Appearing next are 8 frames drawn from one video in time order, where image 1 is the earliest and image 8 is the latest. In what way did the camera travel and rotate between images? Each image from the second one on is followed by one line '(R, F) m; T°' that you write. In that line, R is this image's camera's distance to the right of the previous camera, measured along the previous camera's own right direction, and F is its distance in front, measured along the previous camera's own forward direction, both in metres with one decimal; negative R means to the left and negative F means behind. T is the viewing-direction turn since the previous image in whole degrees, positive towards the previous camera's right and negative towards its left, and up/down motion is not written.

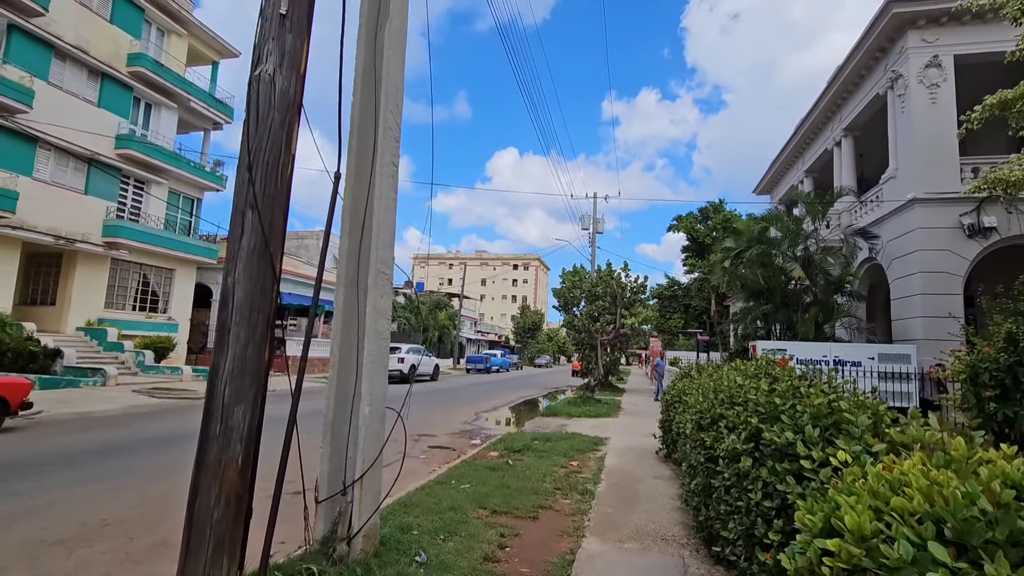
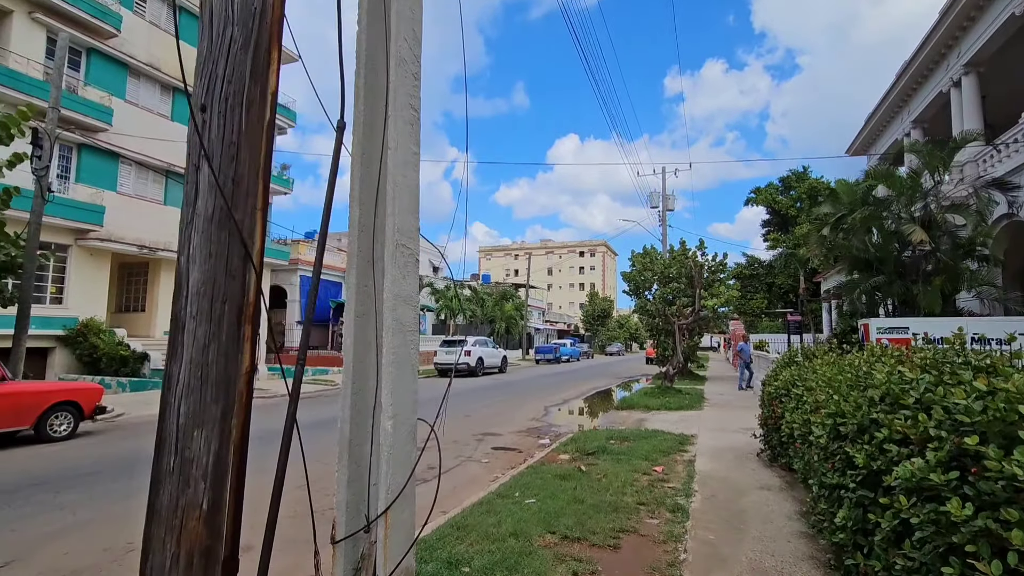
(0.0, +1.2) m; -8°
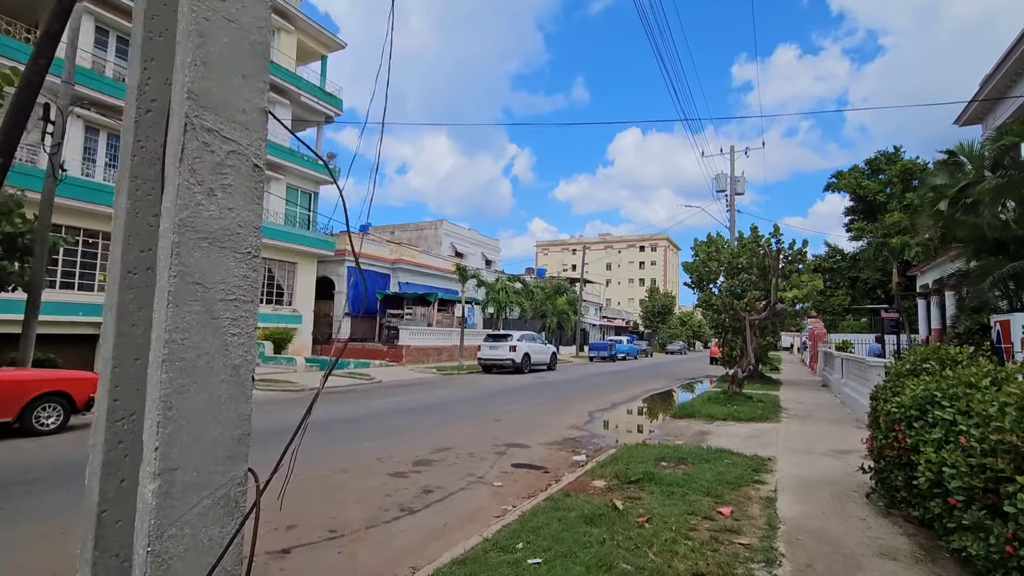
(+0.5, +1.9) m; -7°
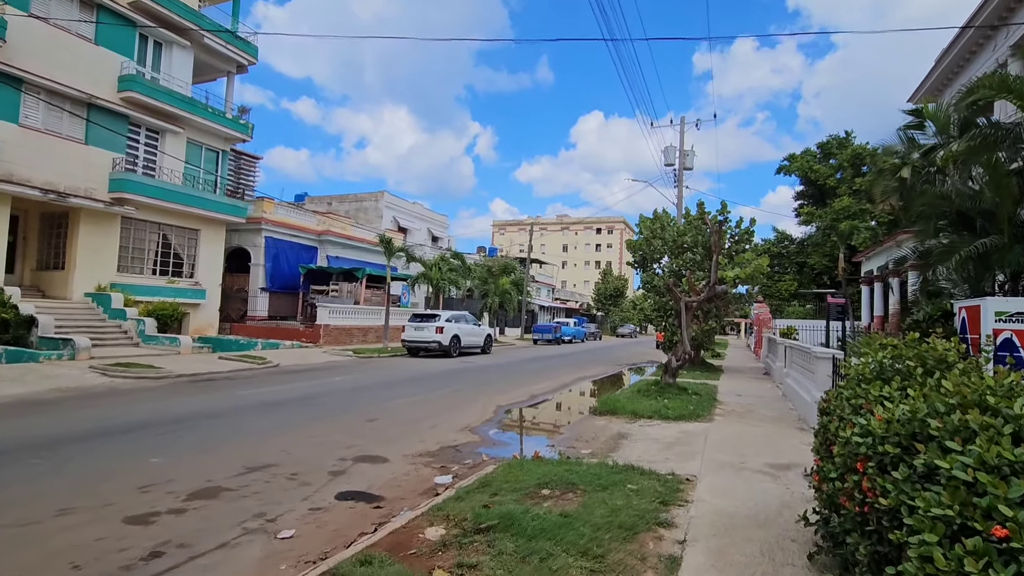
(+1.5, +2.3) m; +4°
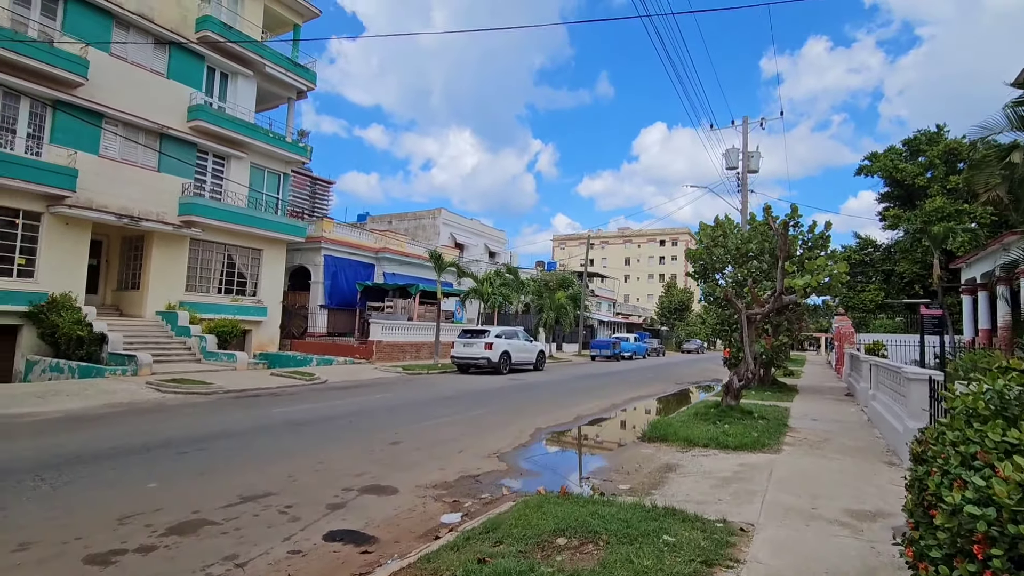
(+0.5, +0.9) m; -7°
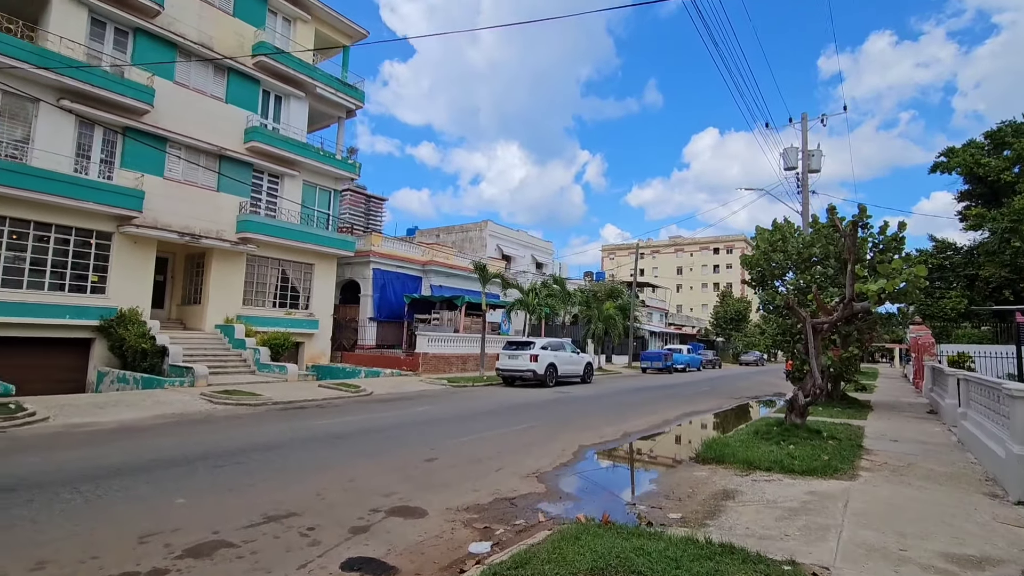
(+0.2, +0.5) m; -6°
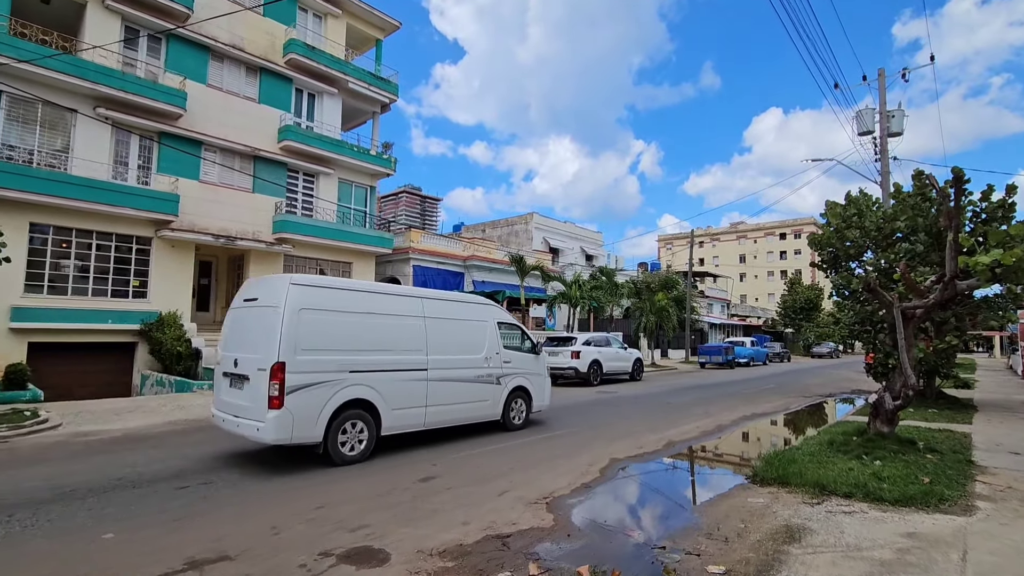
(+0.8, +1.5) m; -6°
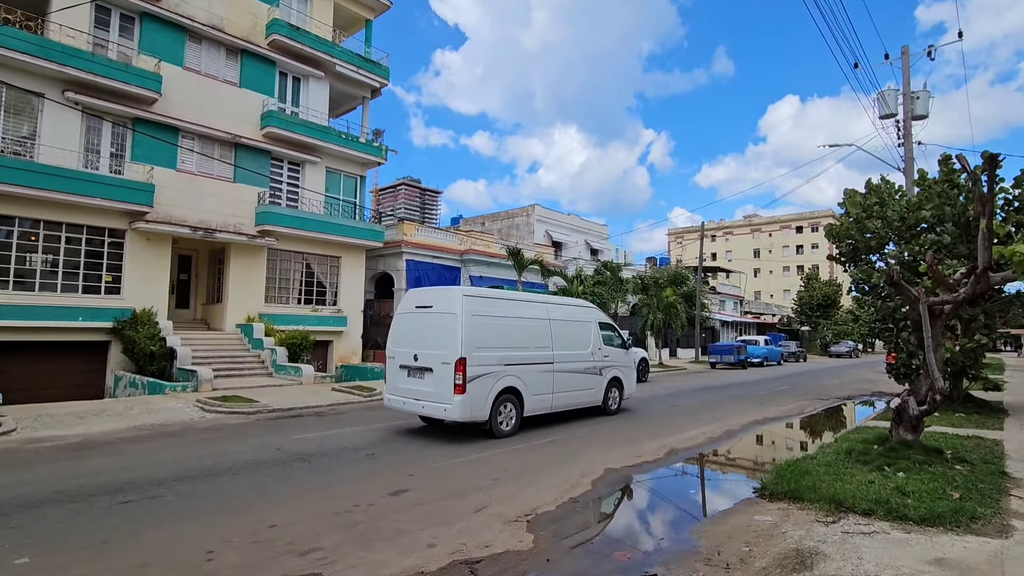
(+0.4, +1.3) m; -1°
